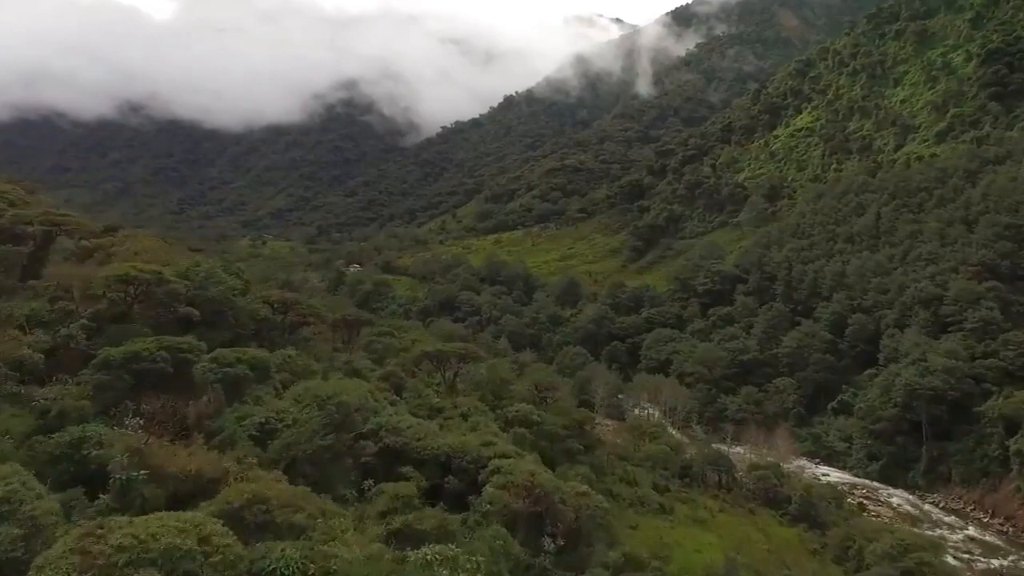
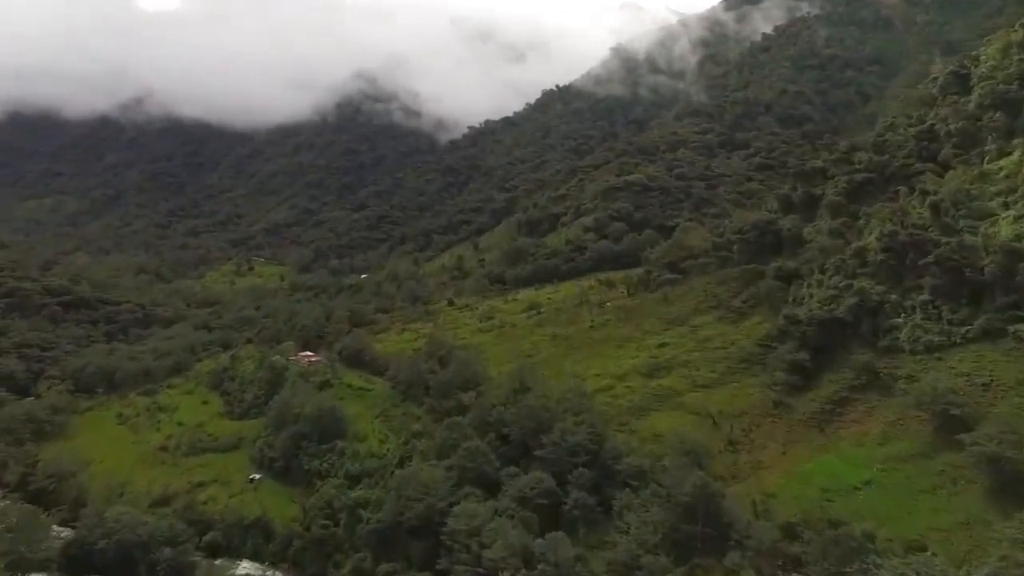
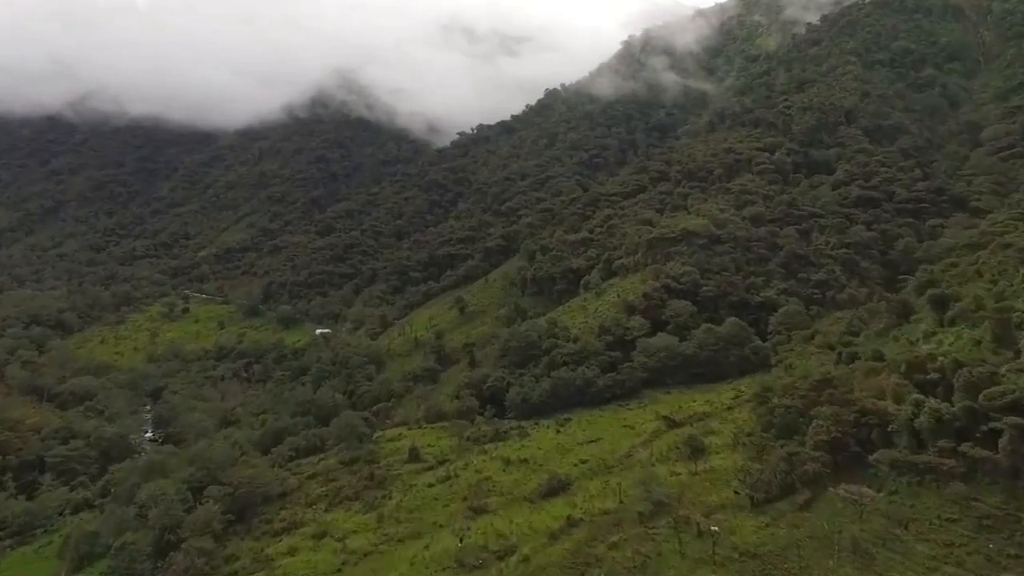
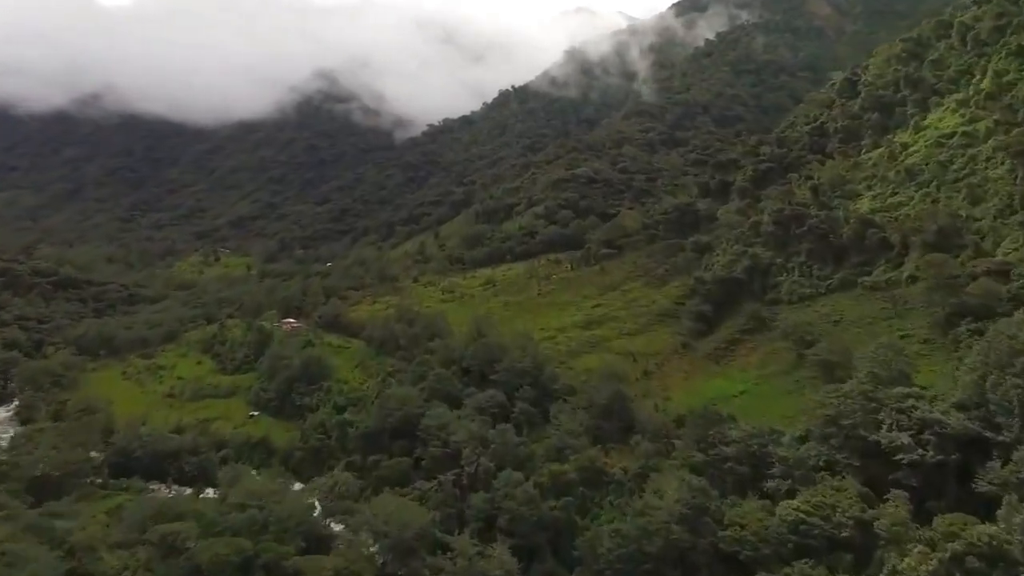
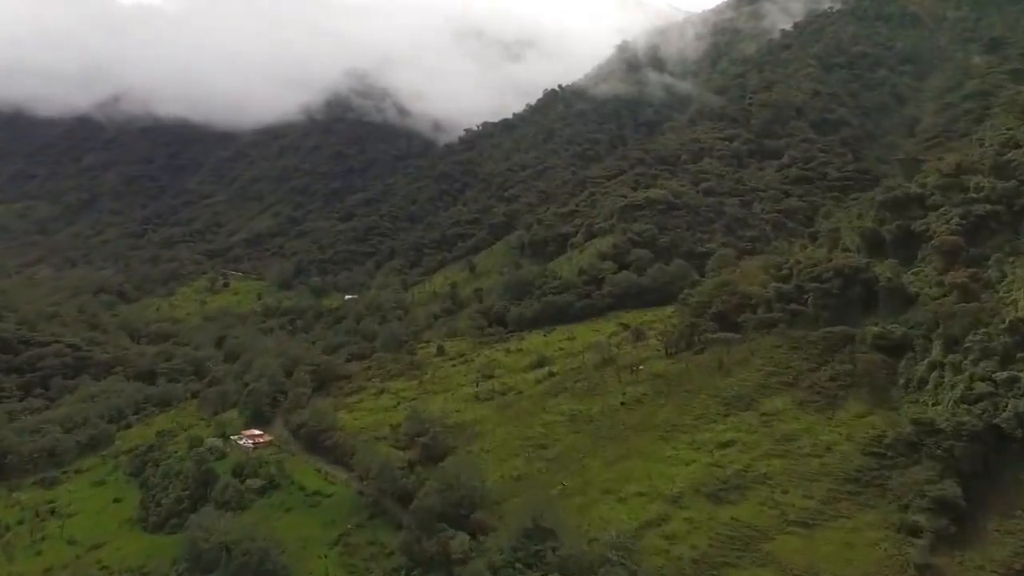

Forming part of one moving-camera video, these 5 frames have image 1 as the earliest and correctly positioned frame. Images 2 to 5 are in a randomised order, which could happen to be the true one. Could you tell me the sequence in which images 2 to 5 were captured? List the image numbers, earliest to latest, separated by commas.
4, 2, 5, 3
